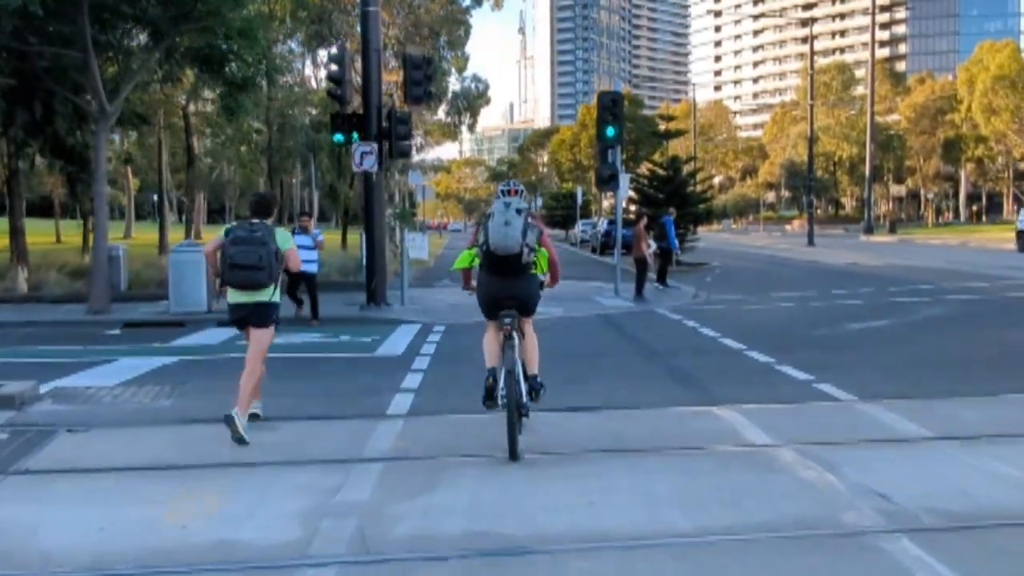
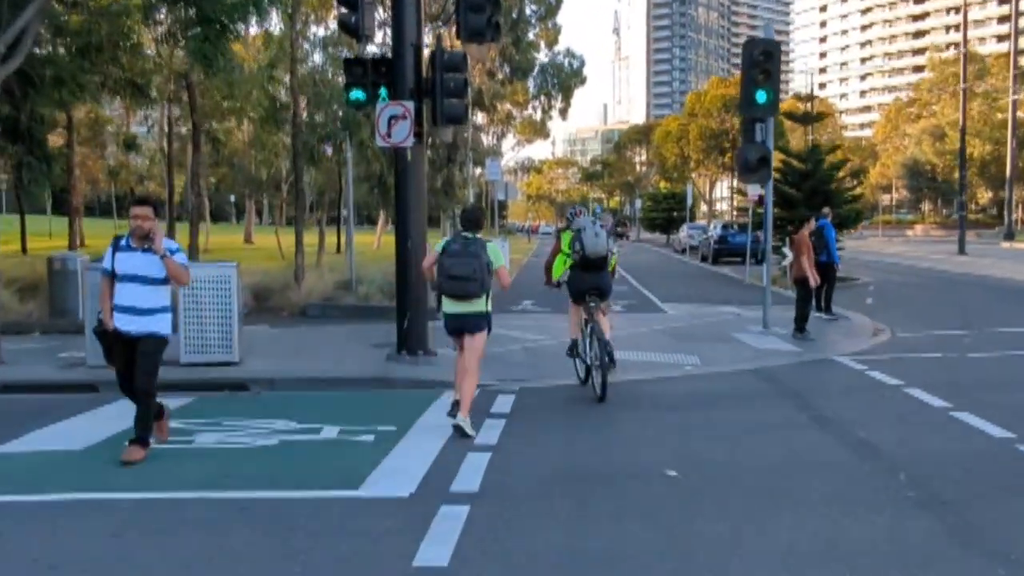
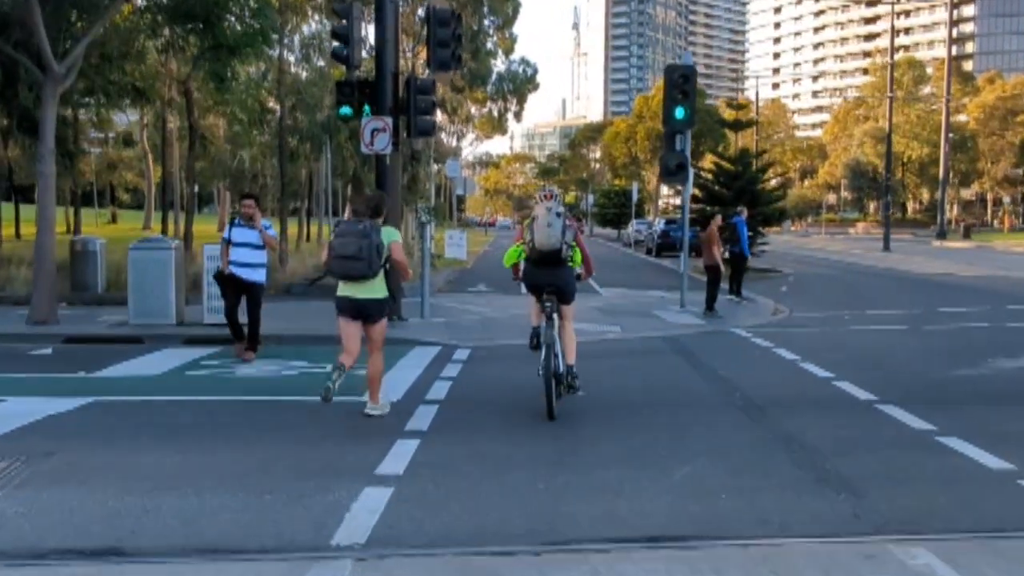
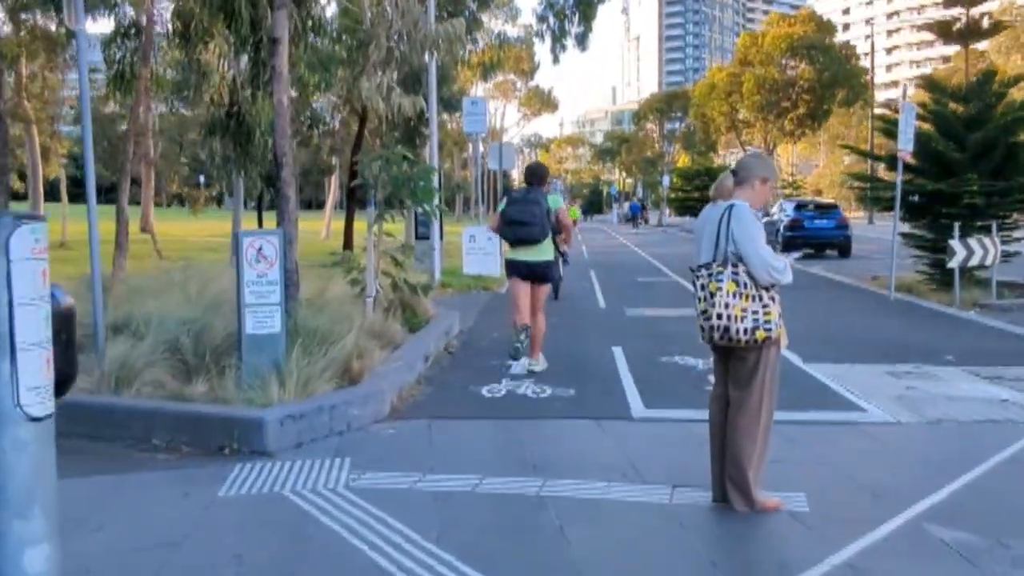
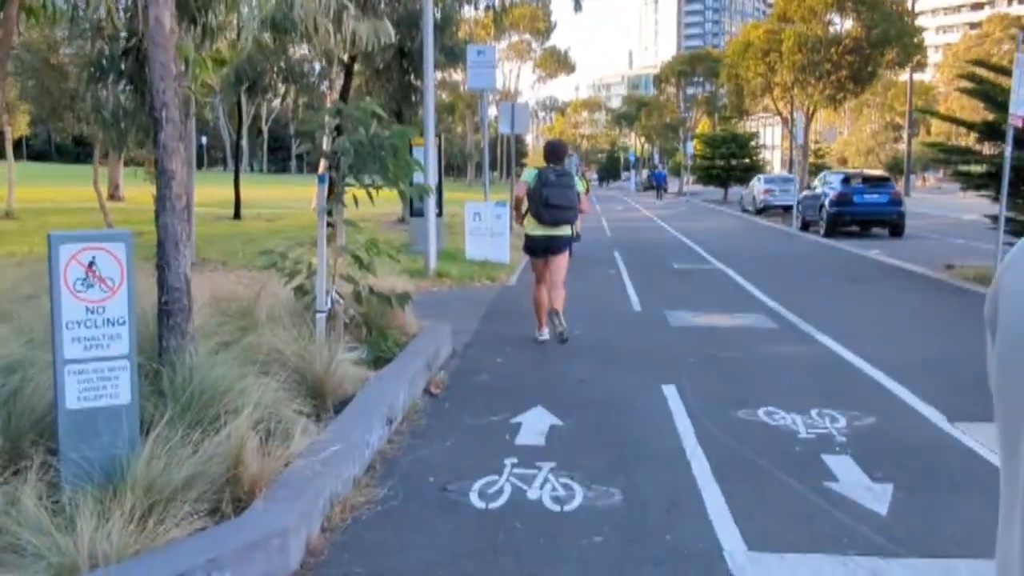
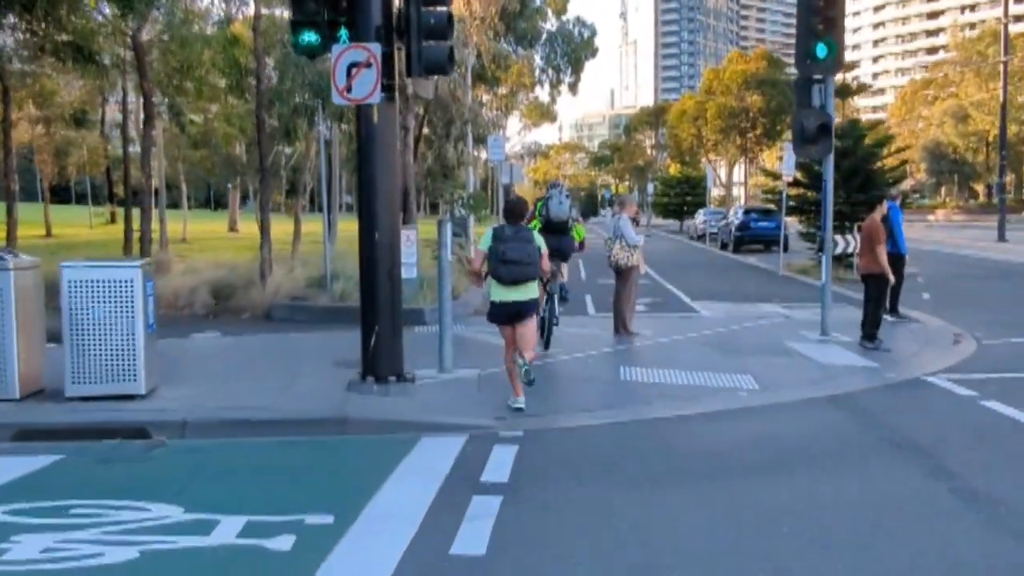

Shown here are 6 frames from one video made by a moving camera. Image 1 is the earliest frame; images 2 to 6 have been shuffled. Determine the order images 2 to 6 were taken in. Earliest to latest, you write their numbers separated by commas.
3, 2, 6, 4, 5
